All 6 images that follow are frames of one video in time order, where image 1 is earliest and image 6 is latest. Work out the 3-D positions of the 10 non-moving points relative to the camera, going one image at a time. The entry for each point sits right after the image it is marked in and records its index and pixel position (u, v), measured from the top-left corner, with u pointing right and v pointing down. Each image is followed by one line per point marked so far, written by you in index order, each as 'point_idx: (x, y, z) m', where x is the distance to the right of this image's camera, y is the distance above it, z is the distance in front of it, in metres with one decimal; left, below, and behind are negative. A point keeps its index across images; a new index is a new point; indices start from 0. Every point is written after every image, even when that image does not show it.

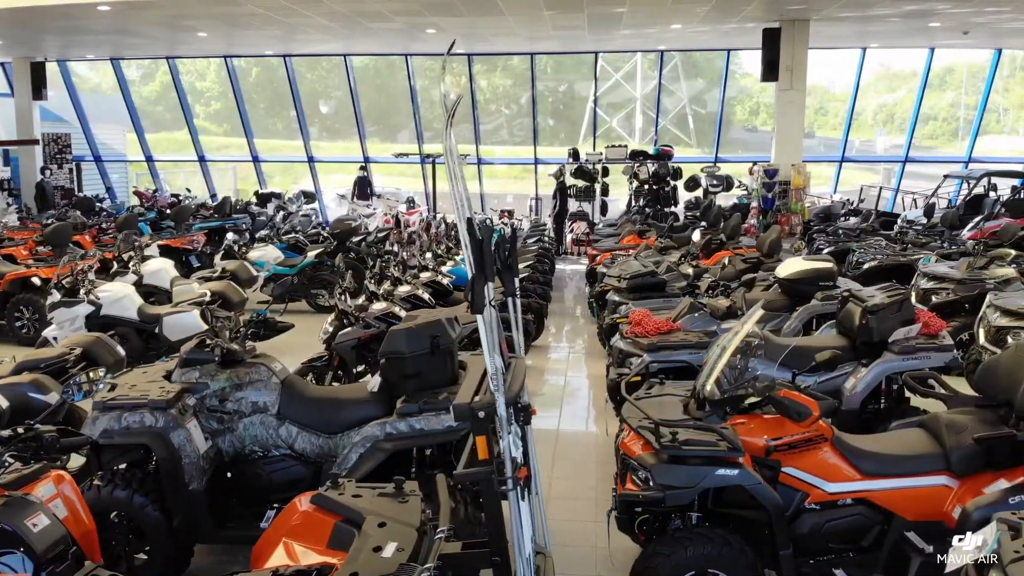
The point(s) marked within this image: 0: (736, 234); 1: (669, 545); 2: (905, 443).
0: (+5.4, +1.3, +7.2) m
1: (+1.3, -2.2, +2.5) m
2: (+3.6, -1.4, +2.8) m
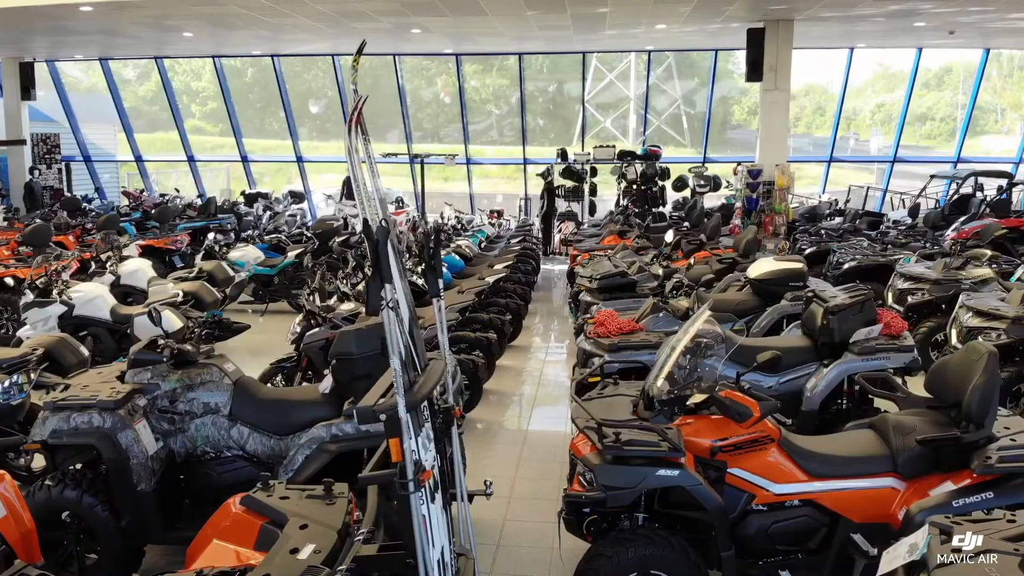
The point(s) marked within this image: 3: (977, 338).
0: (+4.9, +1.3, +7.2) m
1: (+0.8, -2.2, +2.5) m
2: (+3.1, -1.4, +2.7) m
3: (+7.3, -0.8, +4.7) m
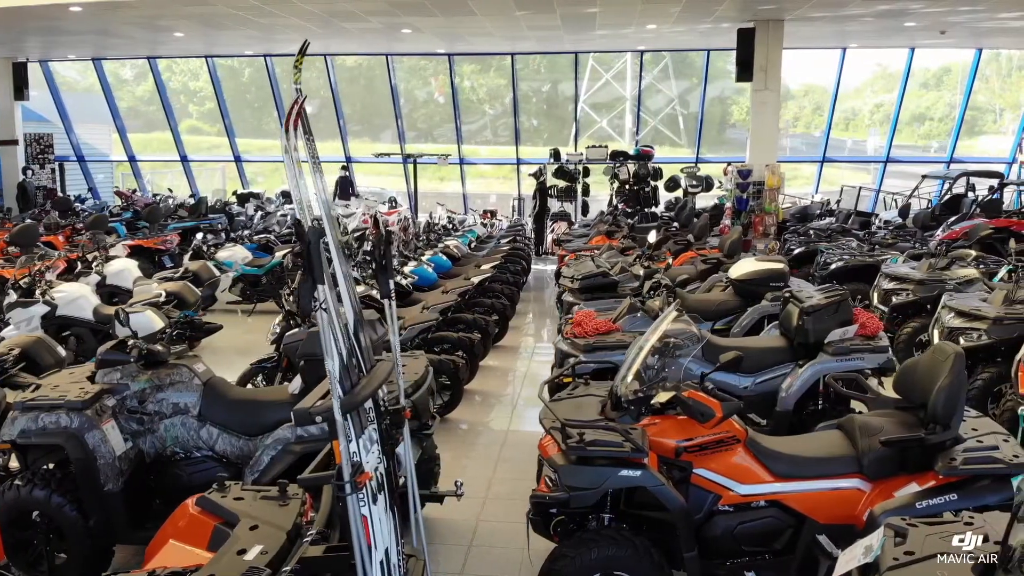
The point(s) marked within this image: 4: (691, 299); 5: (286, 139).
0: (+4.6, +1.3, +7.2) m
1: (+0.5, -2.2, +2.5) m
2: (+2.8, -1.4, +2.7) m
3: (+7.0, -0.8, +4.7) m
4: (+2.9, -0.2, +4.9) m
5: (-1.2, +0.8, +1.6) m
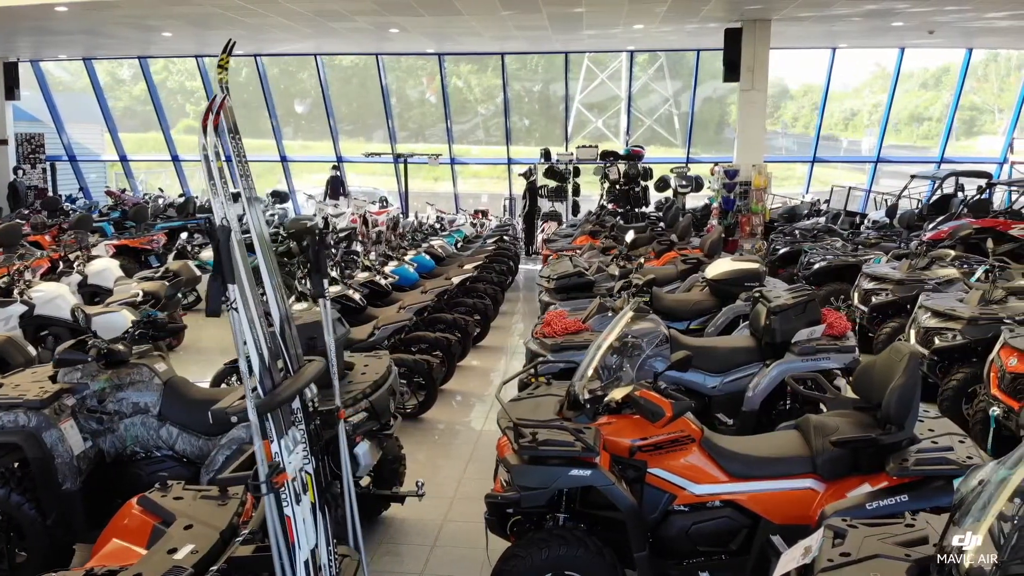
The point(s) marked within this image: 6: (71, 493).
0: (+4.2, +1.3, +7.2) m
1: (+0.1, -2.2, +2.5) m
2: (+2.4, -1.4, +2.7) m
3: (+6.6, -0.8, +4.7) m
4: (+2.5, -0.2, +4.9) m
5: (-1.6, +0.8, +1.6) m
6: (-4.3, -2.0, +2.9) m
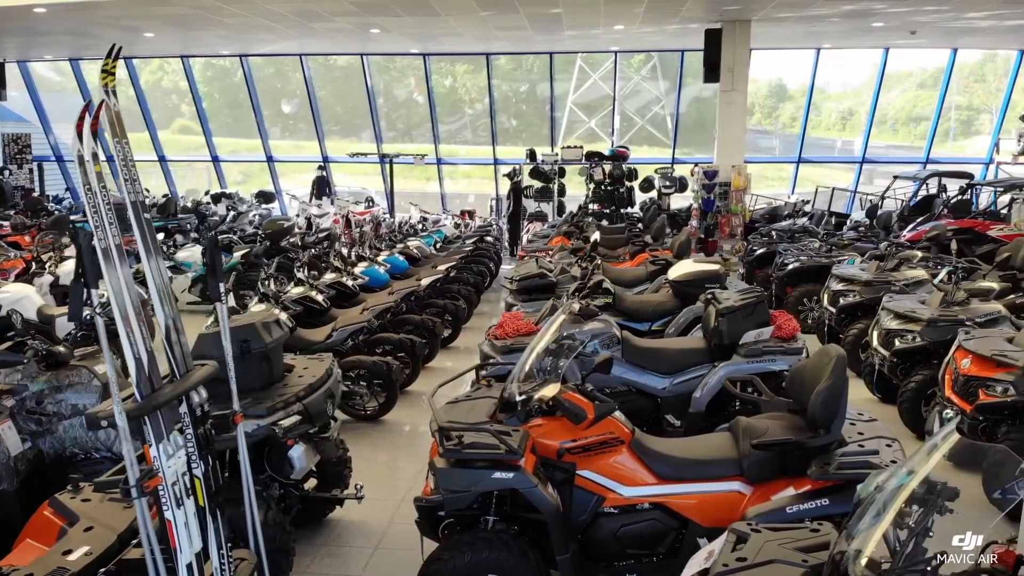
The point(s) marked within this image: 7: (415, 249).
0: (+3.5, +1.3, +7.2) m
1: (-0.5, -2.2, +2.5) m
2: (+1.8, -1.4, +2.7) m
3: (+6.0, -0.8, +4.7) m
4: (+1.9, -0.2, +4.9) m
5: (-2.2, +0.8, +1.6) m
6: (-4.9, -2.0, +2.9) m
7: (-2.5, +1.0, +7.8) m
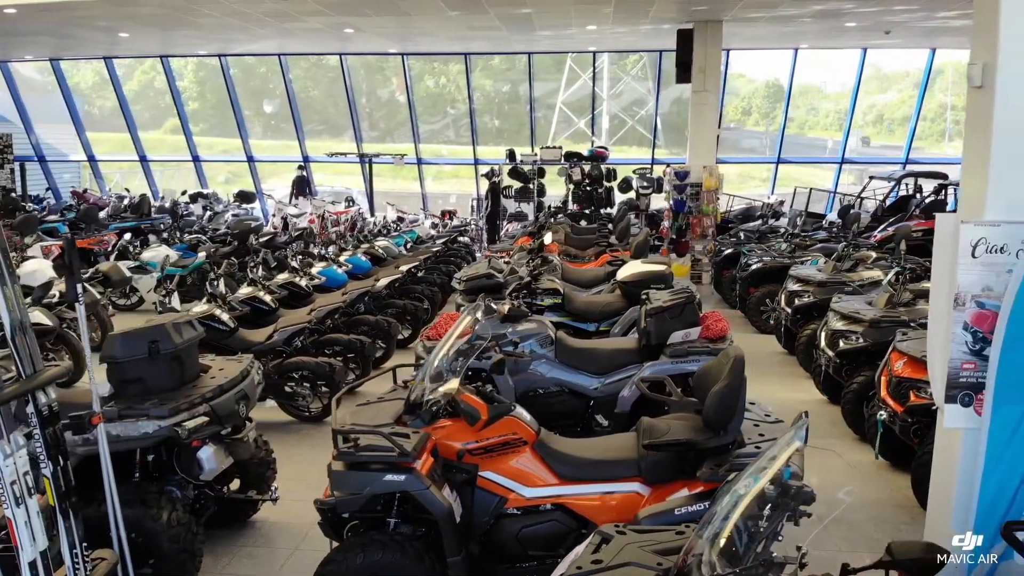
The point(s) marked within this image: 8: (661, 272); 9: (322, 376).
0: (+2.7, +1.2, +7.2) m
1: (-1.4, -2.2, +2.5) m
2: (+0.9, -1.5, +2.7) m
3: (+5.1, -0.8, +4.7) m
4: (+1.0, -0.2, +4.9) m
5: (-3.1, +0.8, +1.6) m
6: (-5.8, -2.0, +2.9) m
7: (-3.4, +1.0, +7.8) m
8: (+2.3, +0.3, +4.8) m
9: (-2.9, -1.4, +4.7) m
